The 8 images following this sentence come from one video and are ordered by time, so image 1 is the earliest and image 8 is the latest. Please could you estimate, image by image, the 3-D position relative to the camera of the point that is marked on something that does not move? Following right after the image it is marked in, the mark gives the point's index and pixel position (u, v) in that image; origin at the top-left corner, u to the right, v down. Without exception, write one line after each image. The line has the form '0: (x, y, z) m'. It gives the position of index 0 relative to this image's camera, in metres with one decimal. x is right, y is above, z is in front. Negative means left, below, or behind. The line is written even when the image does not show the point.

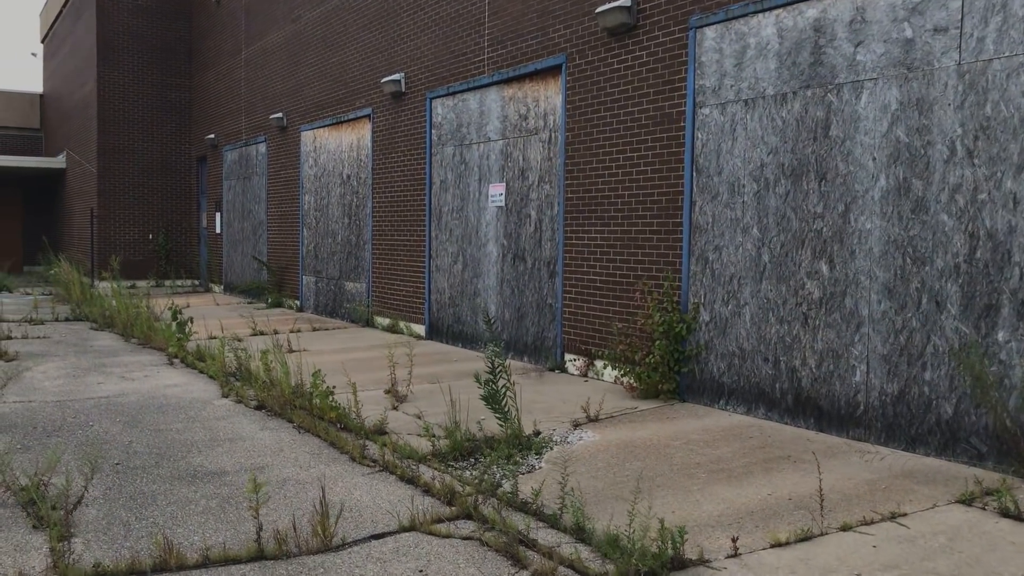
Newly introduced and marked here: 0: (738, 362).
0: (+1.6, -0.5, +7.0) m
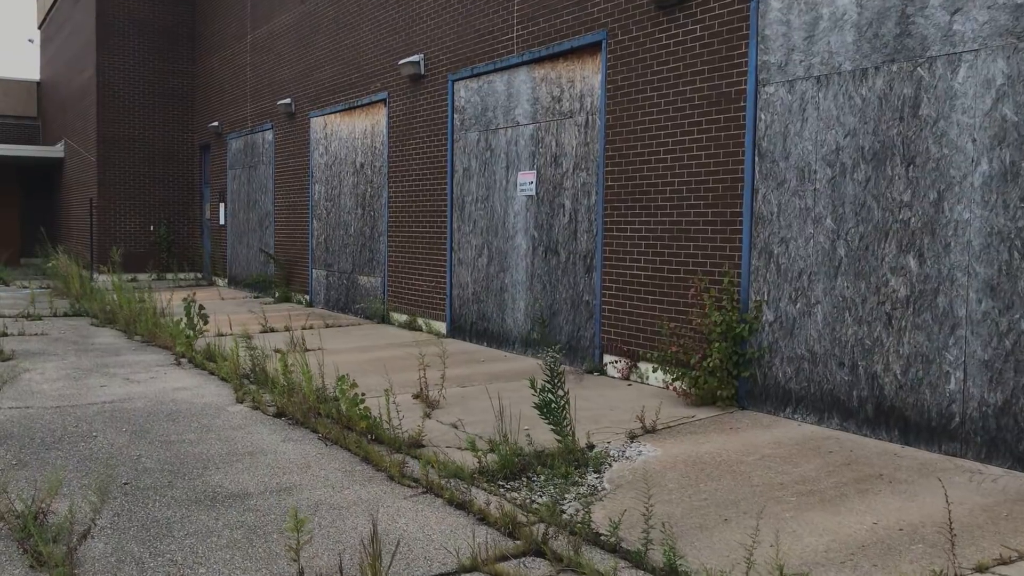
0: (+1.9, -0.5, +6.4) m
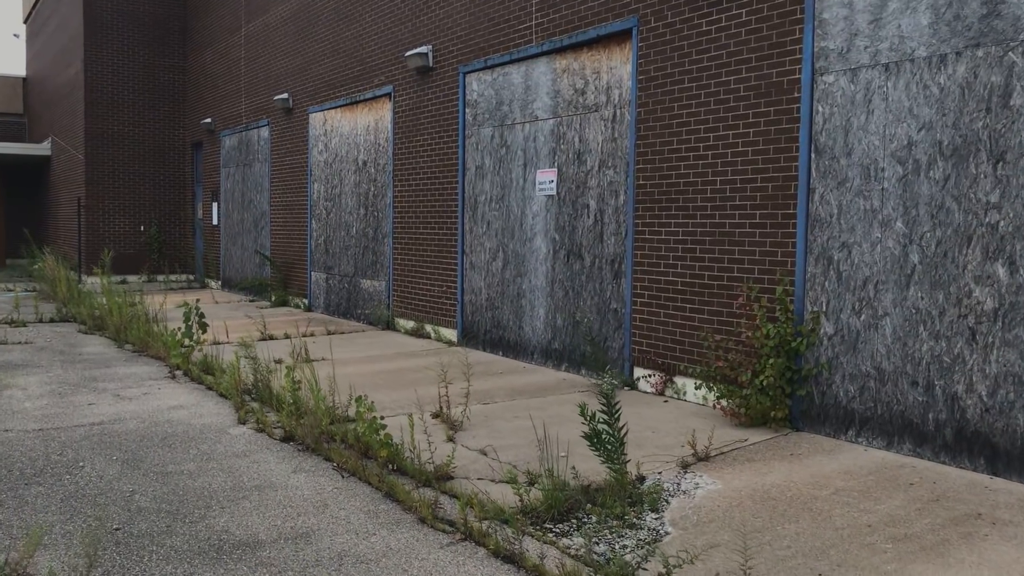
0: (+2.1, -0.6, +5.7) m
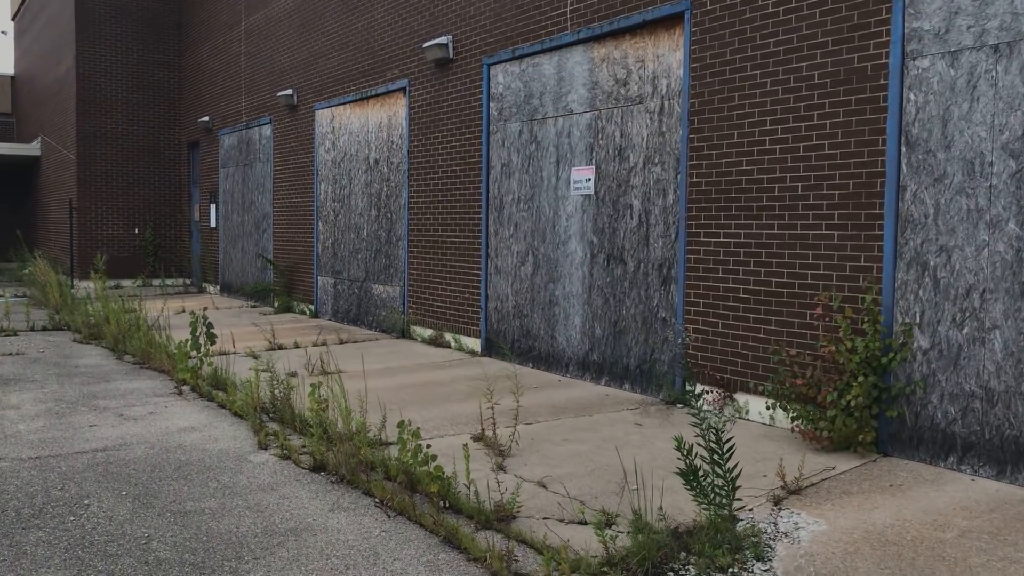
0: (+2.4, -0.6, +5.1) m
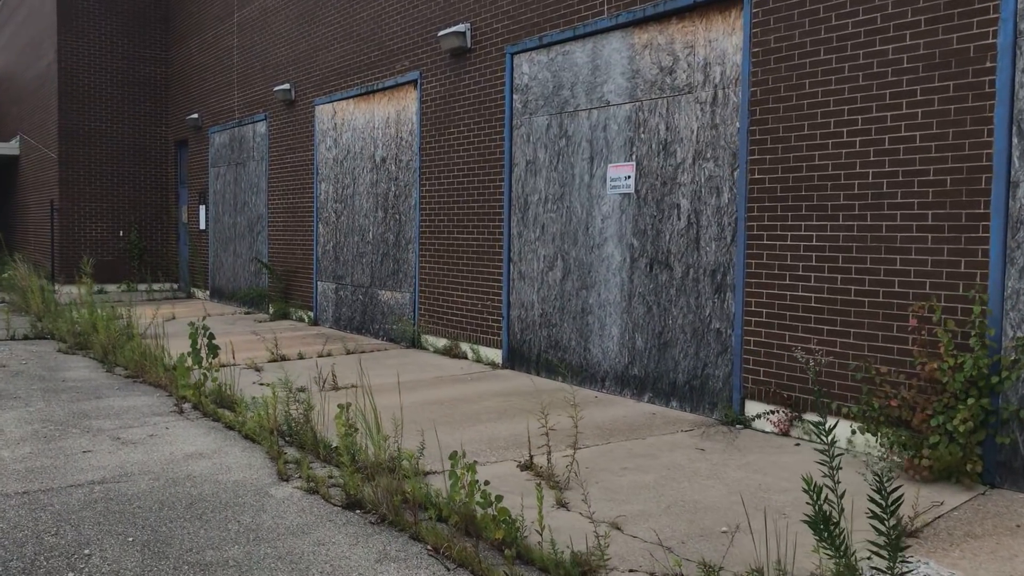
0: (+2.7, -0.7, +4.5) m
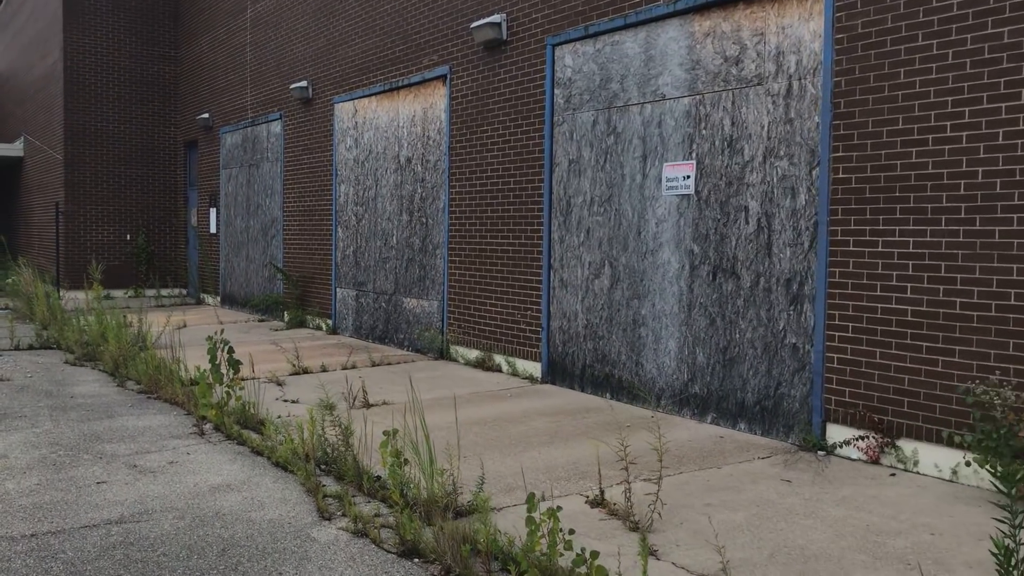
0: (+3.1, -0.7, +3.8) m
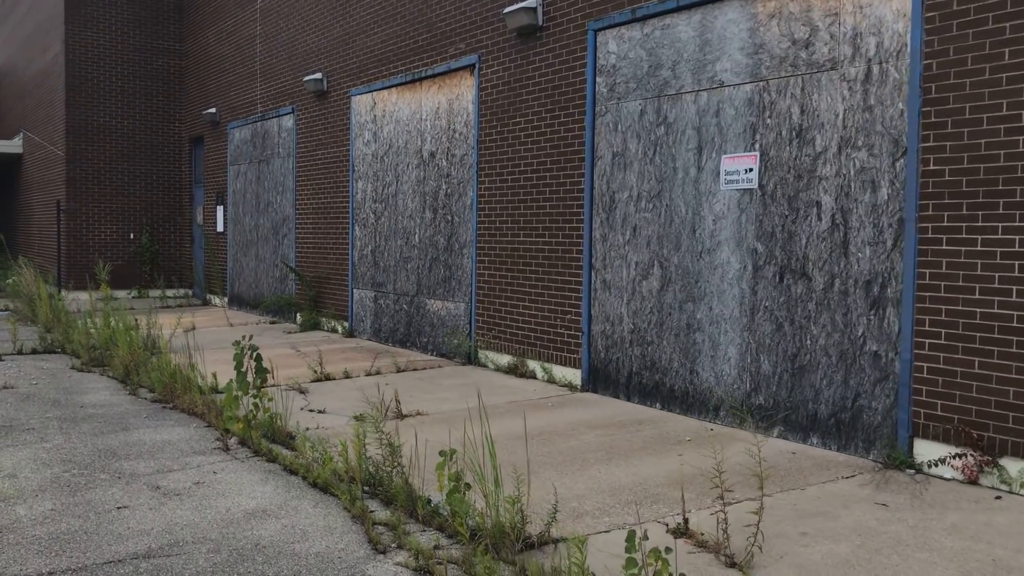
0: (+3.4, -0.7, +3.3) m
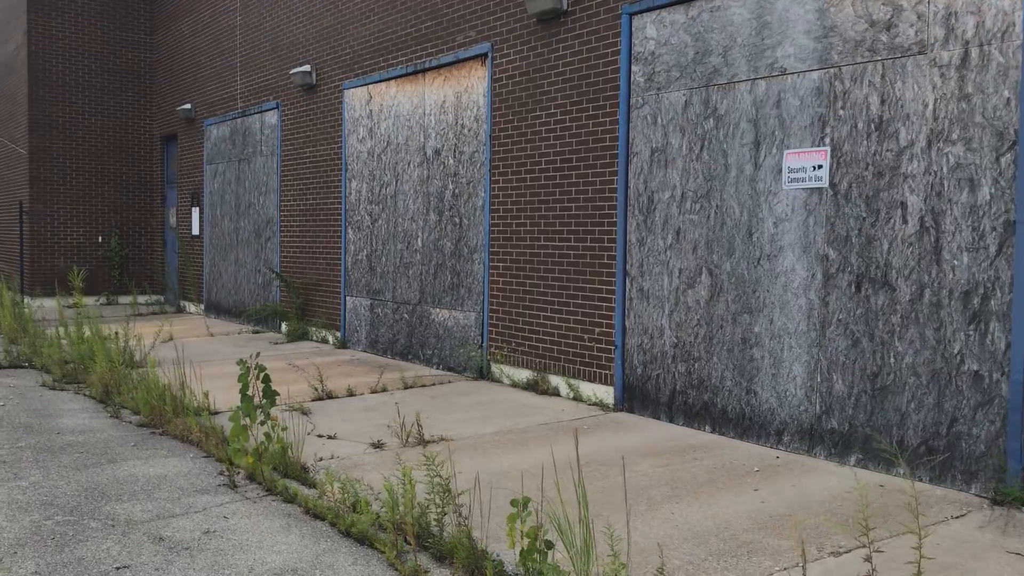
0: (+3.7, -0.8, +2.8) m
